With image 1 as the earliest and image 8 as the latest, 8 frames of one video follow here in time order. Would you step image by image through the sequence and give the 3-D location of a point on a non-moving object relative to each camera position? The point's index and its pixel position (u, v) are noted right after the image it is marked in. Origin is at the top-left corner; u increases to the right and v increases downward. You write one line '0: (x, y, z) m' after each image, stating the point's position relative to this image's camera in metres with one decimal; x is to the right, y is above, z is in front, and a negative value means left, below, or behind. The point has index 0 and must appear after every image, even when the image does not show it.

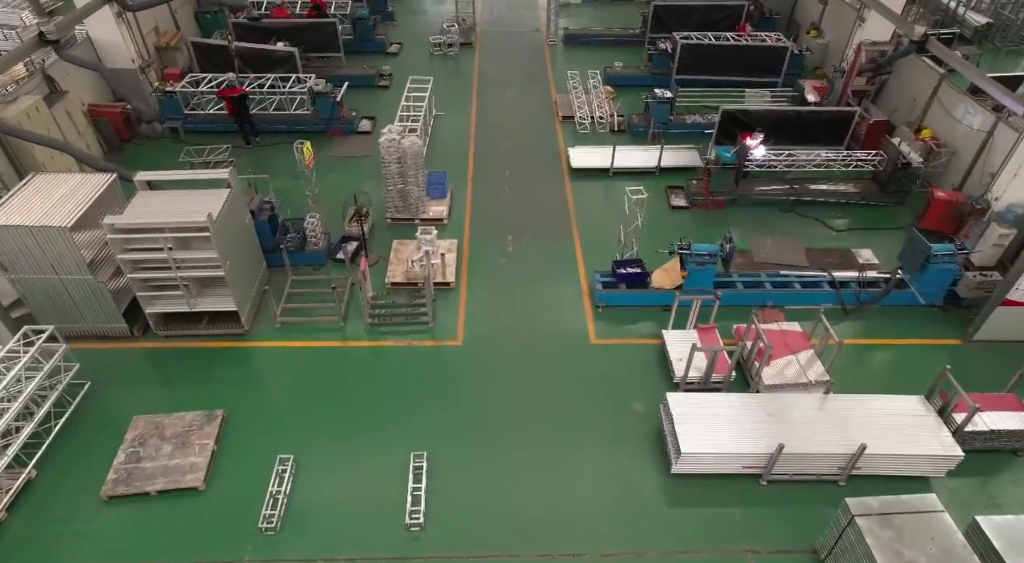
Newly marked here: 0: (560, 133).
0: (+1.4, +4.4, +17.4) m
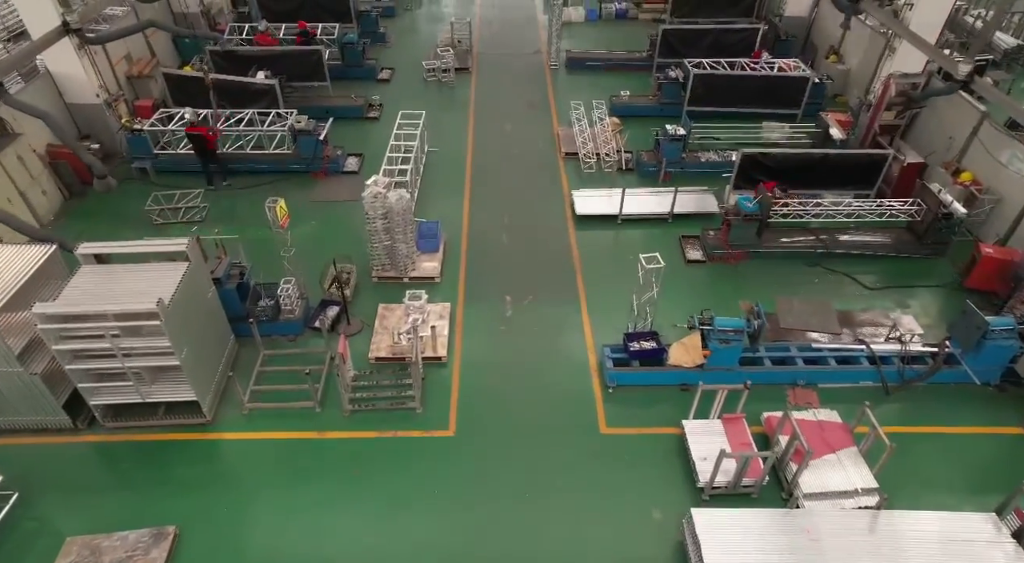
0: (+1.4, +3.0, +16.1) m
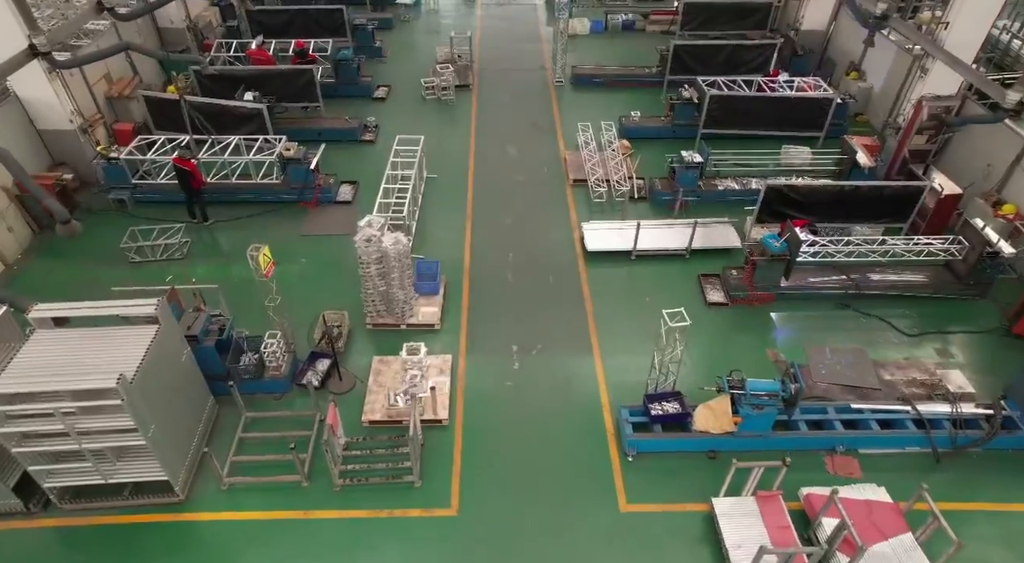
0: (+1.5, +2.1, +15.0) m
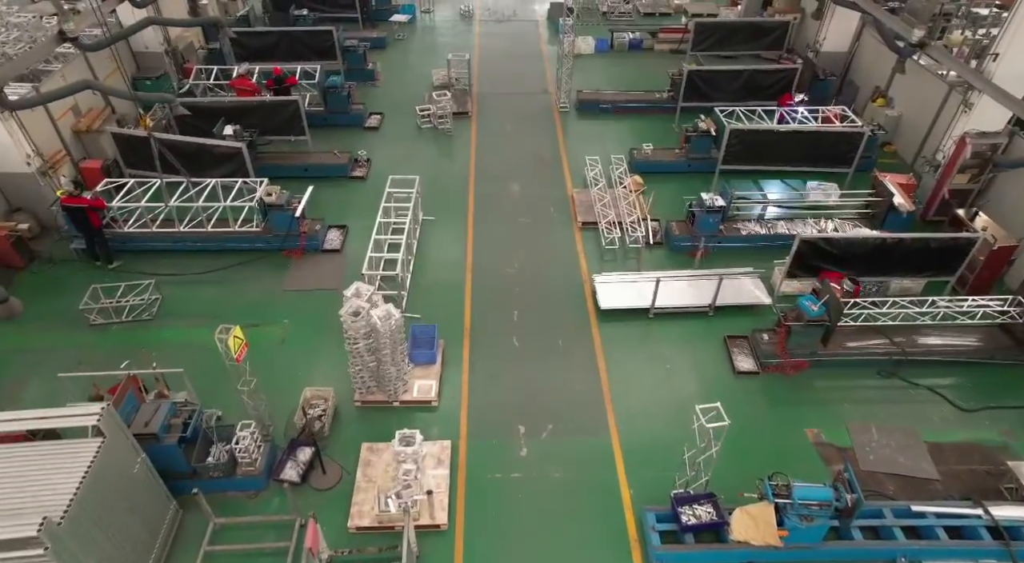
0: (+1.6, +0.8, +13.8) m
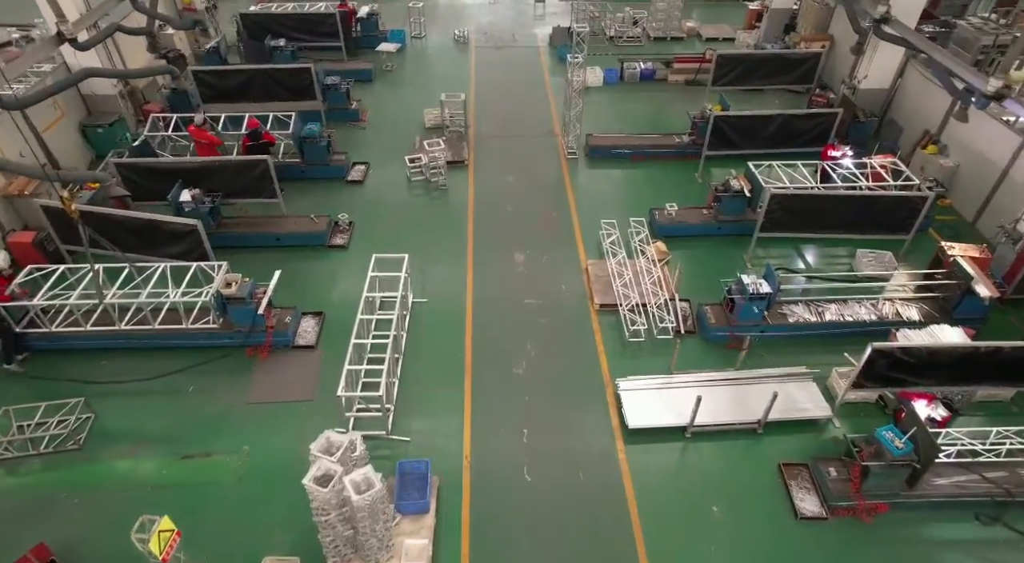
0: (+1.7, -1.1, +11.7) m
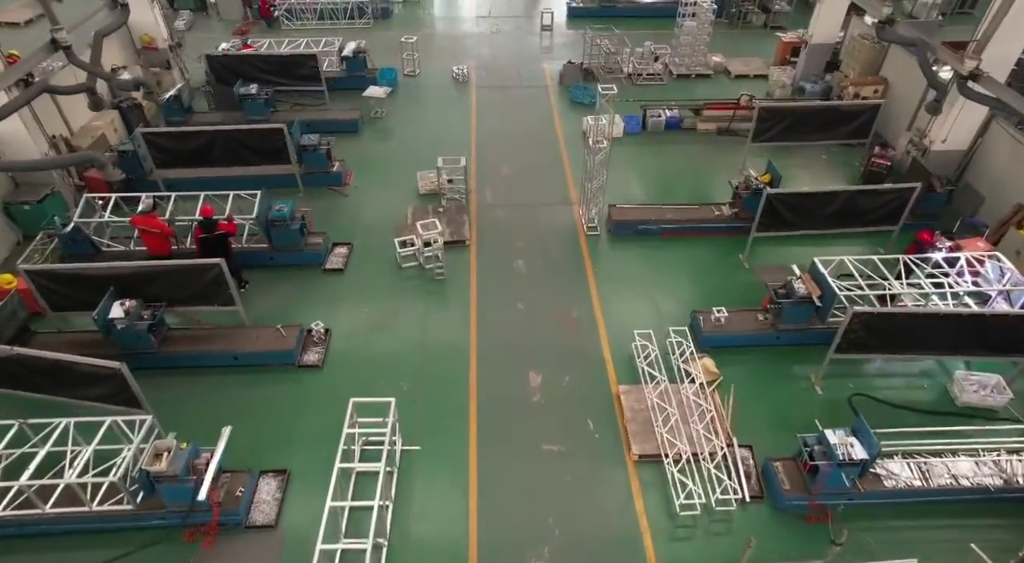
0: (+2.0, -3.4, +9.1) m
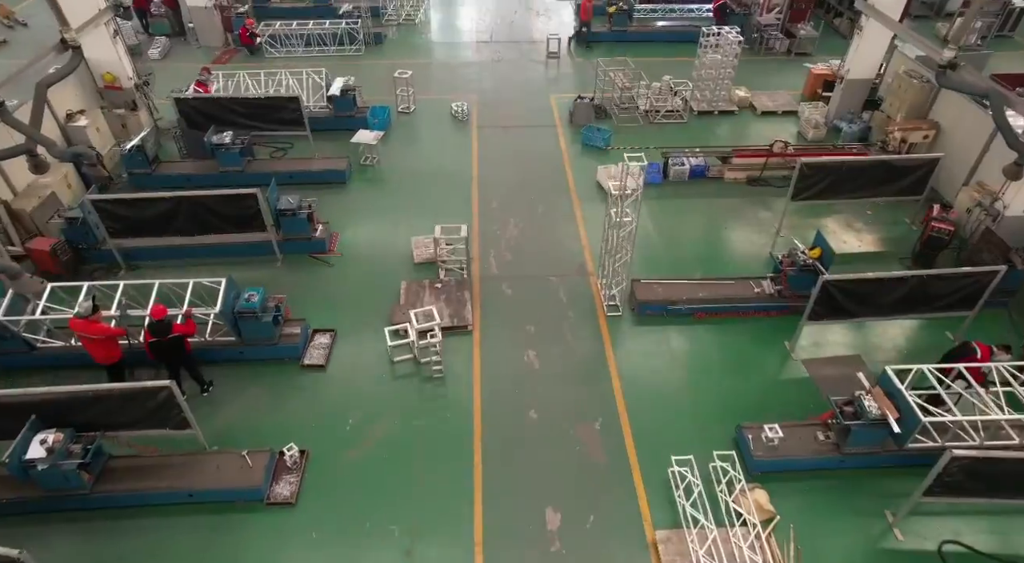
0: (+2.2, -5.2, +7.2) m
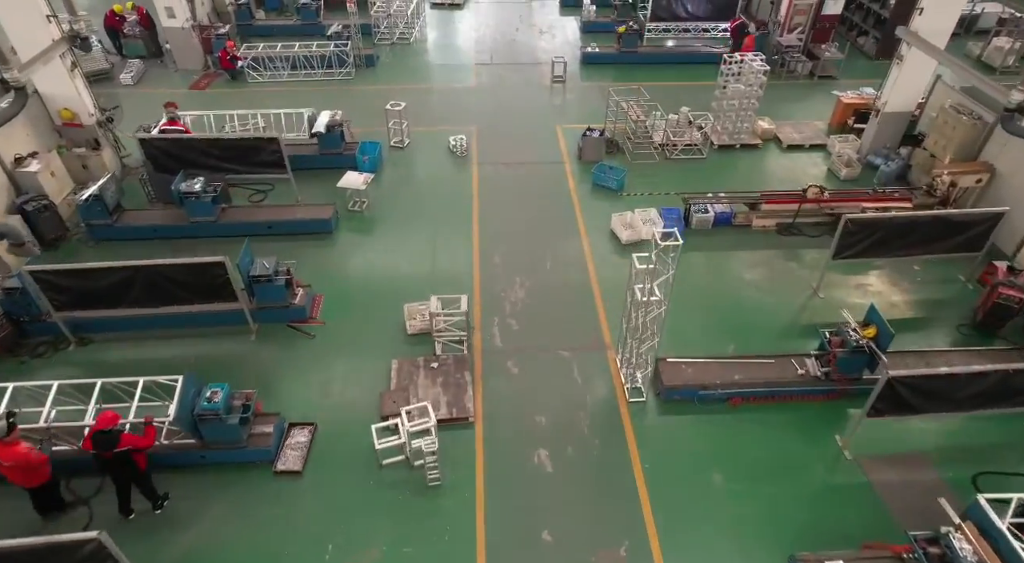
0: (+2.4, -6.7, +5.6) m
